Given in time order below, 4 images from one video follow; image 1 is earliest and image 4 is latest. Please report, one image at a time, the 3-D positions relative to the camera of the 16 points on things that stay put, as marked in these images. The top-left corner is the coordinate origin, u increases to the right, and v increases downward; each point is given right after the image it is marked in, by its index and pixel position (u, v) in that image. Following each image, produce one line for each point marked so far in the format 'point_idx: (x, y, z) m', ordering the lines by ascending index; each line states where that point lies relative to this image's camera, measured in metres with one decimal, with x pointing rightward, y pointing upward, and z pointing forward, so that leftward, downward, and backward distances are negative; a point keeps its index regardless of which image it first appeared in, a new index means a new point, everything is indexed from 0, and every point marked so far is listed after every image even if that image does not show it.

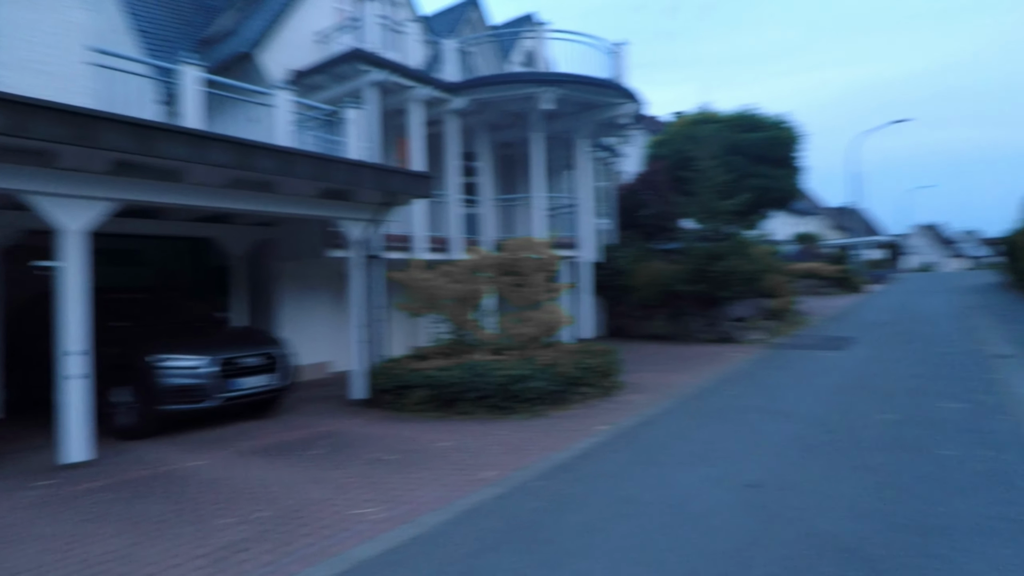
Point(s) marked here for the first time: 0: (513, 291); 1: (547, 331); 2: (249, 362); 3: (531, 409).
0: (0.0, -0.1, +10.5) m
1: (+0.6, -0.7, +10.8) m
2: (-3.4, -1.0, +8.7) m
3: (+0.3, -1.7, +9.5) m
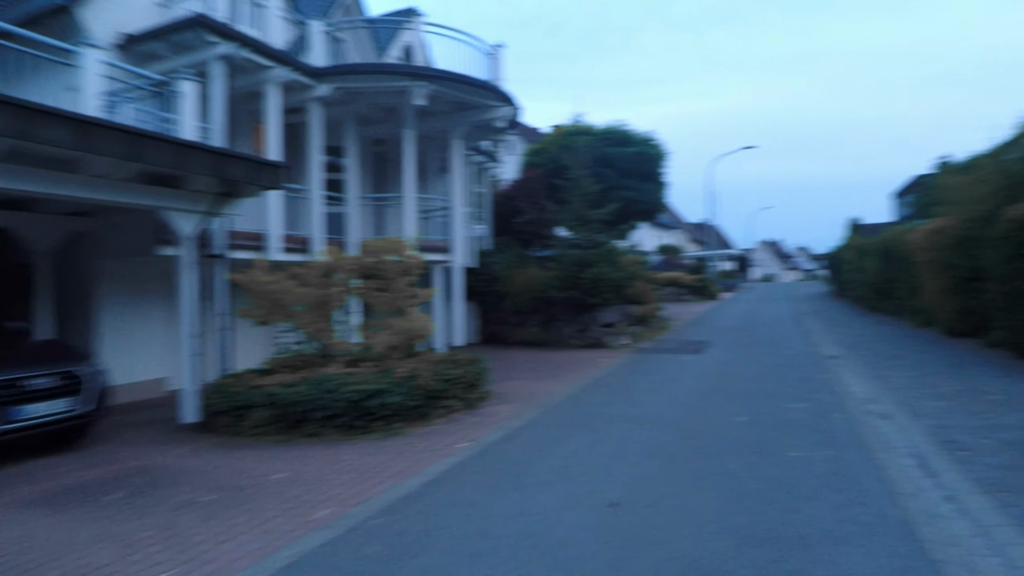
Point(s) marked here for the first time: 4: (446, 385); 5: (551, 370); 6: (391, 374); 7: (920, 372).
0: (-2.0, -0.1, +9.5) m
1: (-1.5, -0.8, +9.9) m
2: (-5.0, -1.0, +7.1) m
3: (-1.6, -1.8, +8.5) m
4: (-0.9, -1.3, +9.4) m
5: (+1.0, -2.0, +16.0) m
6: (-1.6, -1.1, +8.8) m
7: (+8.3, -1.6, +13.9) m
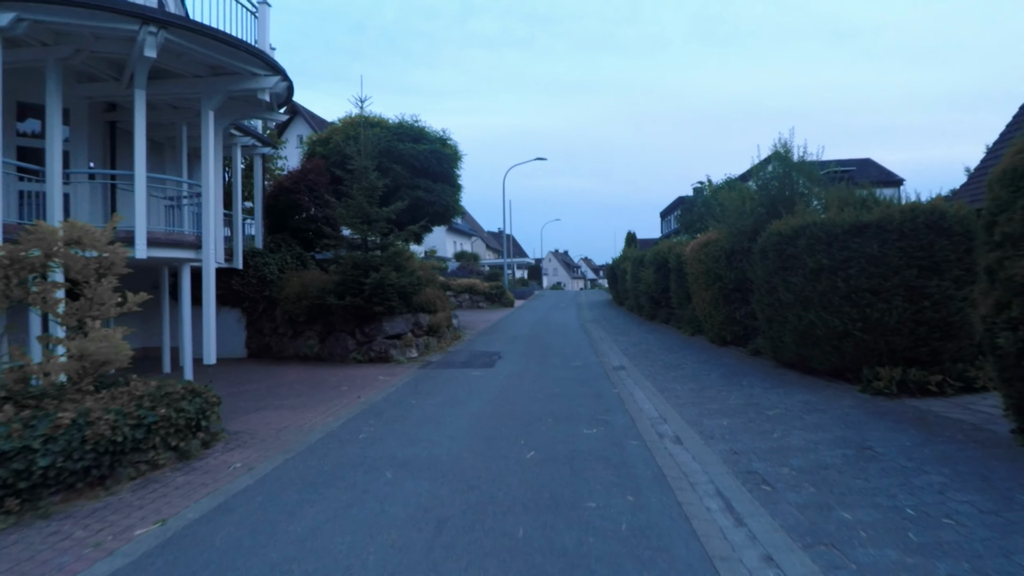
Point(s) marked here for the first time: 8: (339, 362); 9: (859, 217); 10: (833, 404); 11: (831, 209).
0: (-4.8, -0.2, +6.4) m
1: (-4.4, -0.9, +6.8) m
2: (-7.0, -1.0, +3.2) m
3: (-4.1, -1.9, +5.5) m
4: (-3.7, -1.4, +6.6) m
5: (-3.8, -2.1, +13.4) m
6: (-4.1, -1.2, +5.8) m
7: (+3.8, -1.9, +13.6) m
8: (-5.1, -2.2, +19.7) m
9: (+6.1, +1.2, +11.7) m
10: (+5.1, -1.9, +10.7) m
11: (+6.2, +1.5, +13.0) m
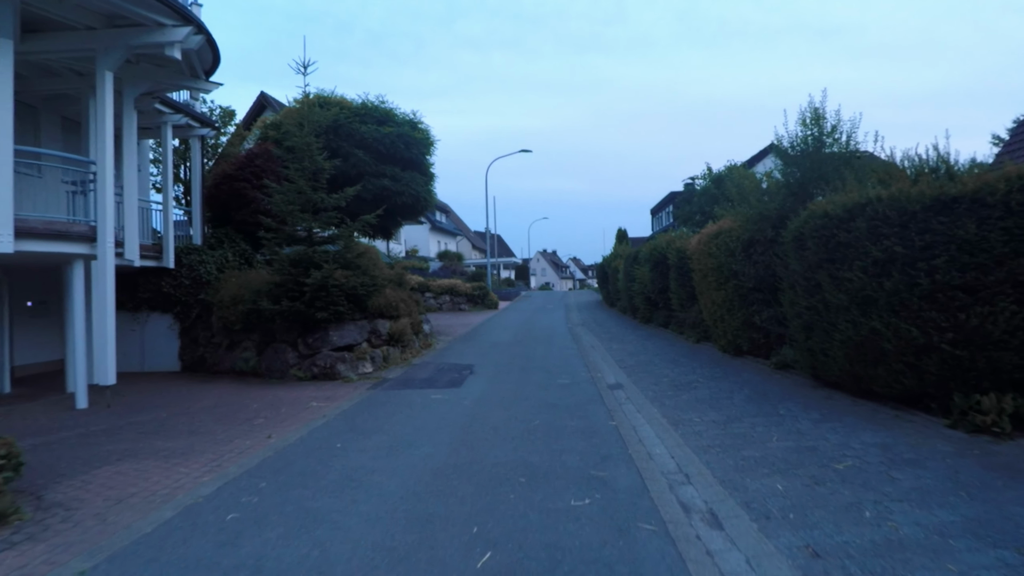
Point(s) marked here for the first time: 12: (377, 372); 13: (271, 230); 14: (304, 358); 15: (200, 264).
0: (-5.2, -0.2, +3.1) m
1: (-4.8, -0.9, +3.5) m
2: (-7.3, -1.0, -0.2) m
3: (-4.5, -1.9, +2.2) m
4: (-4.1, -1.4, +3.3) m
5: (-4.4, -2.2, +10.1) m
6: (-4.5, -1.2, +2.5) m
7: (+3.3, -1.9, +10.4) m
8: (-5.7, -2.2, +16.3) m
9: (+5.5, +1.3, +8.6) m
10: (+4.6, -1.8, +7.5) m
11: (+5.7, +1.6, +9.8) m
12: (-3.4, -2.1, +16.9) m
13: (-6.0, +1.4, +16.9) m
14: (-5.1, -1.7, +16.5) m
15: (-8.4, +0.6, +17.1) m
